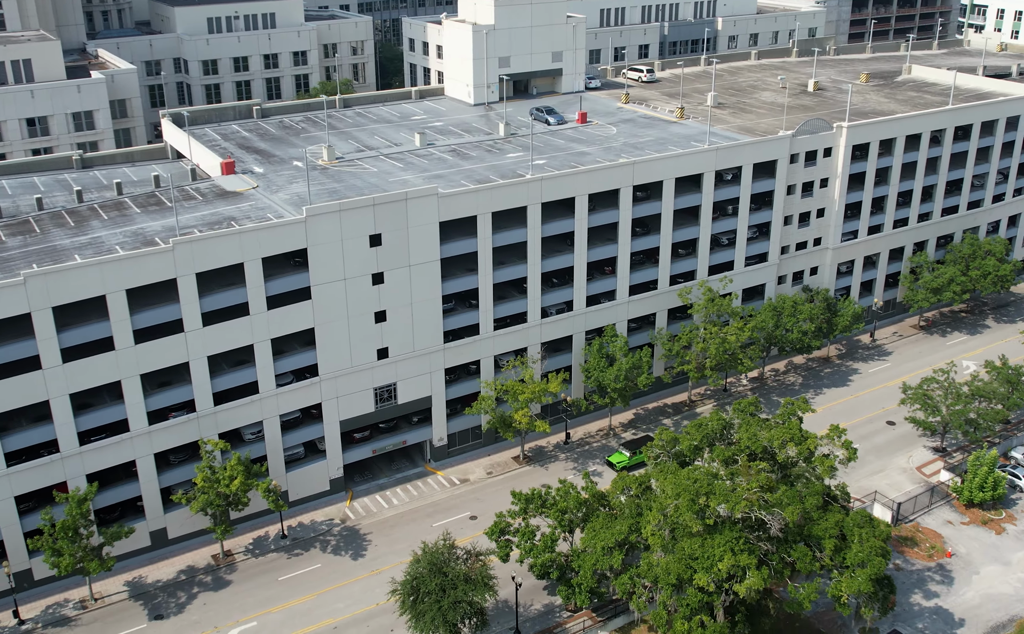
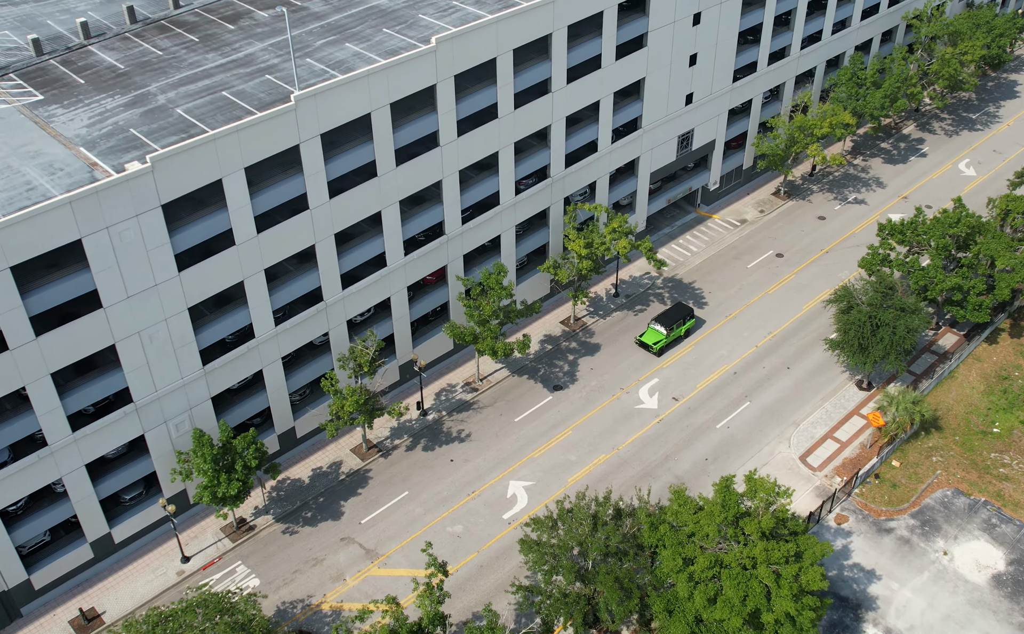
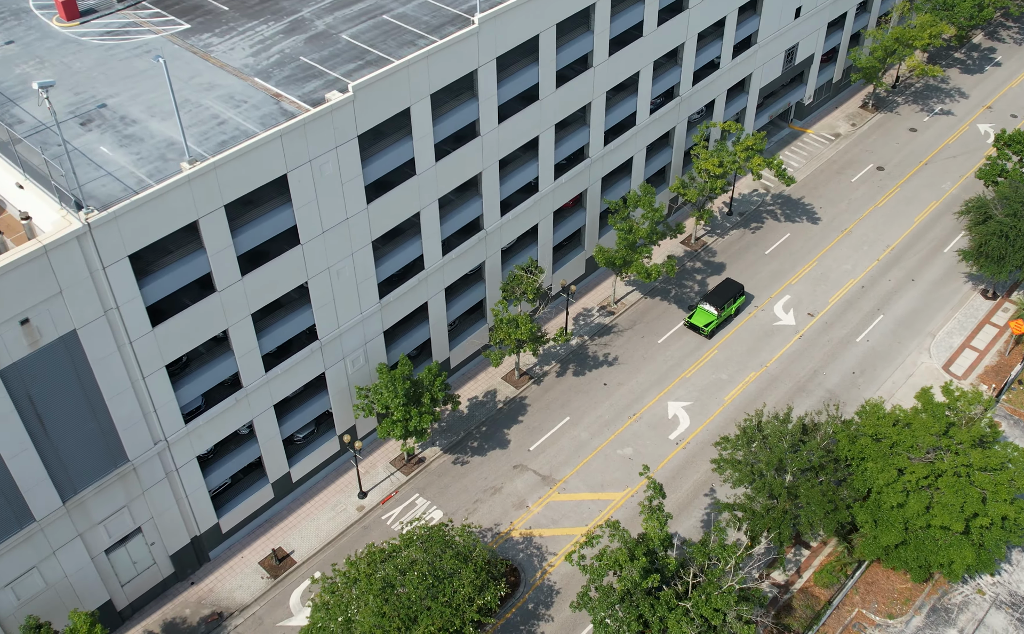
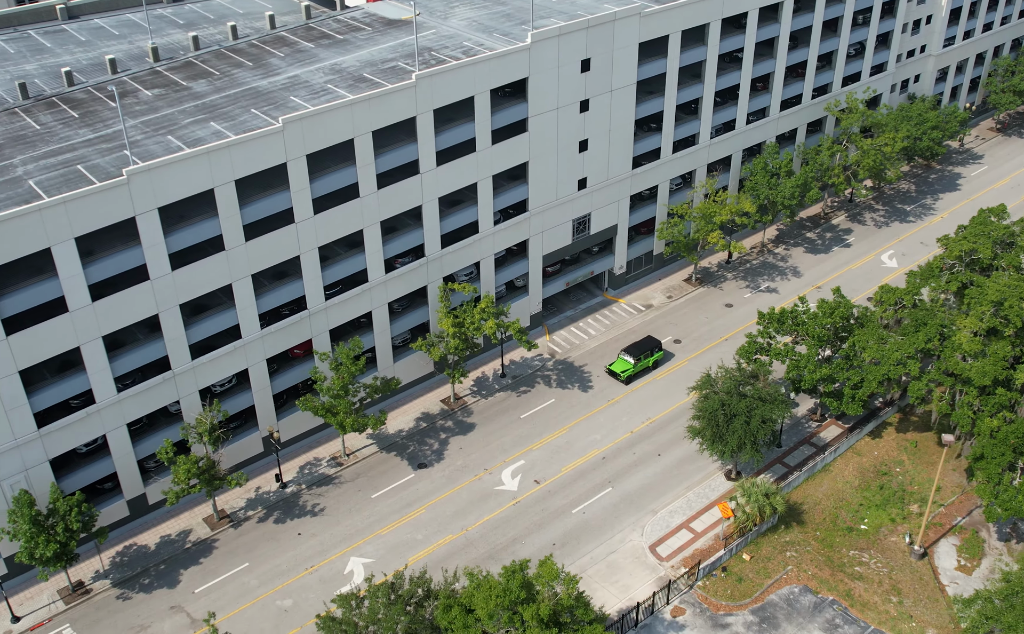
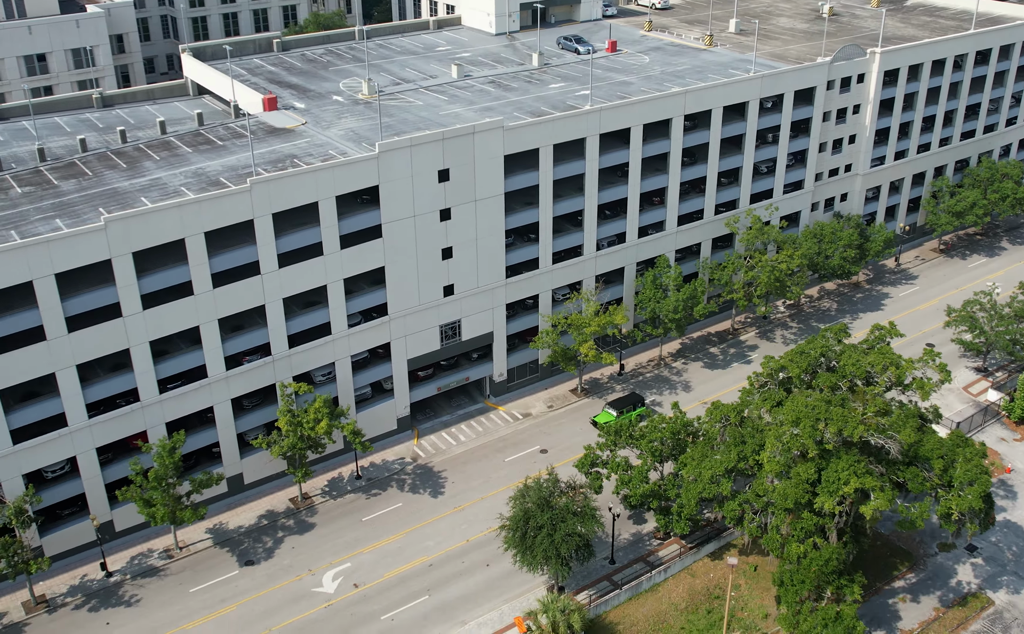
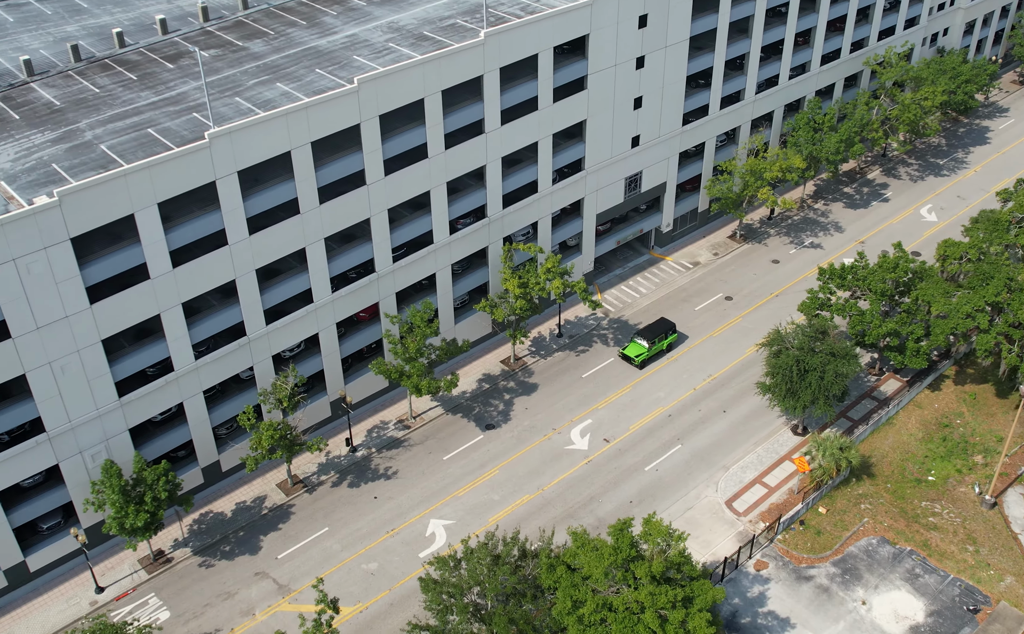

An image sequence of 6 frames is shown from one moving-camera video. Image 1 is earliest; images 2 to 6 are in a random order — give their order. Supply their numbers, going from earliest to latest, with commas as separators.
5, 4, 6, 2, 3
